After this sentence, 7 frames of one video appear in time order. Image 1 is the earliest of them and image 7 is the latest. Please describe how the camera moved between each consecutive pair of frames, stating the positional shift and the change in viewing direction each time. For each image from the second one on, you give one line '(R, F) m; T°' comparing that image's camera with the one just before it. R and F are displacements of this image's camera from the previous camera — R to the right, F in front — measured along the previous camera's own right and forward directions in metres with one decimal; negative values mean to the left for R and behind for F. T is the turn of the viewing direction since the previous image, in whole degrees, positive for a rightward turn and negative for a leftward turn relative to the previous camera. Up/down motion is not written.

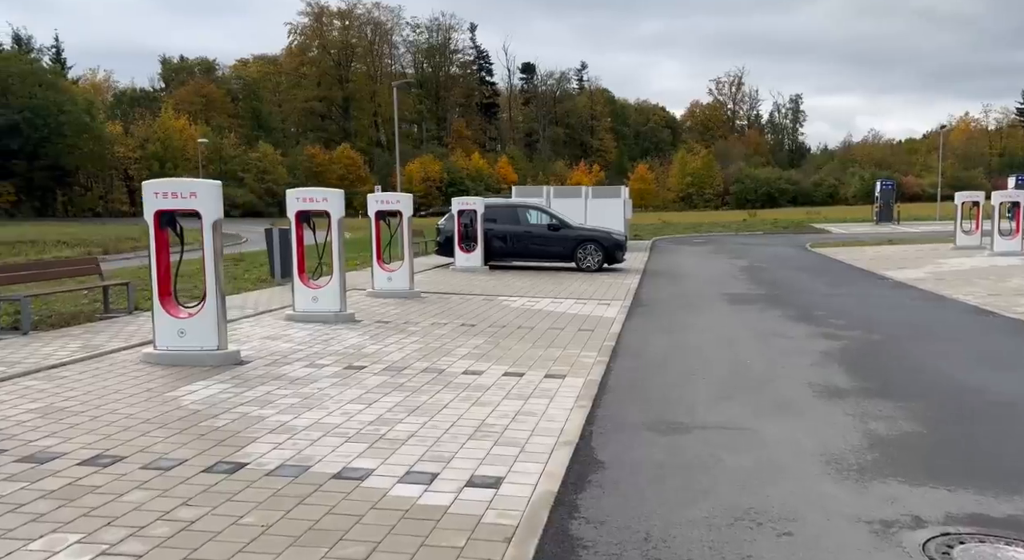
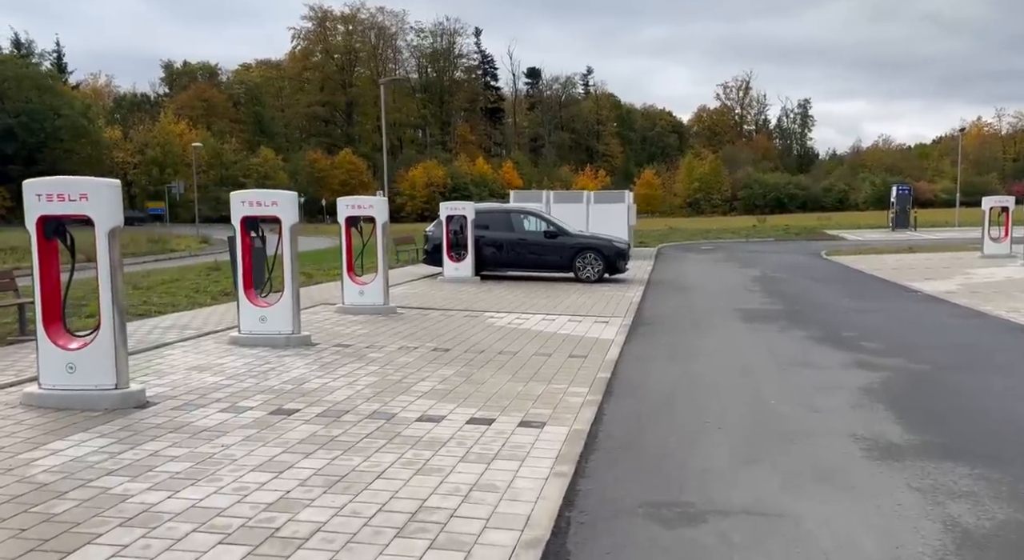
(+0.3, +1.6) m; 0°
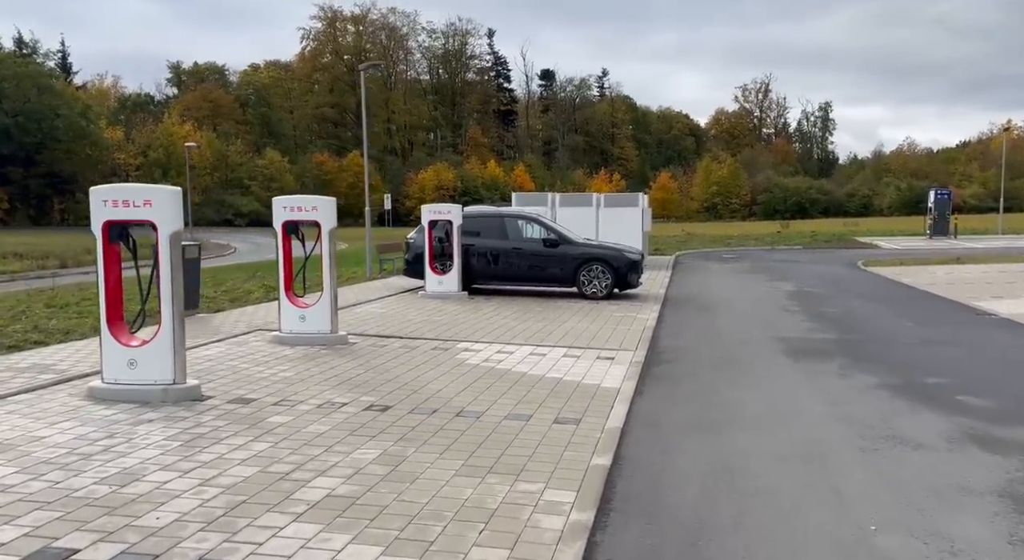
(+0.4, +2.7) m; -1°
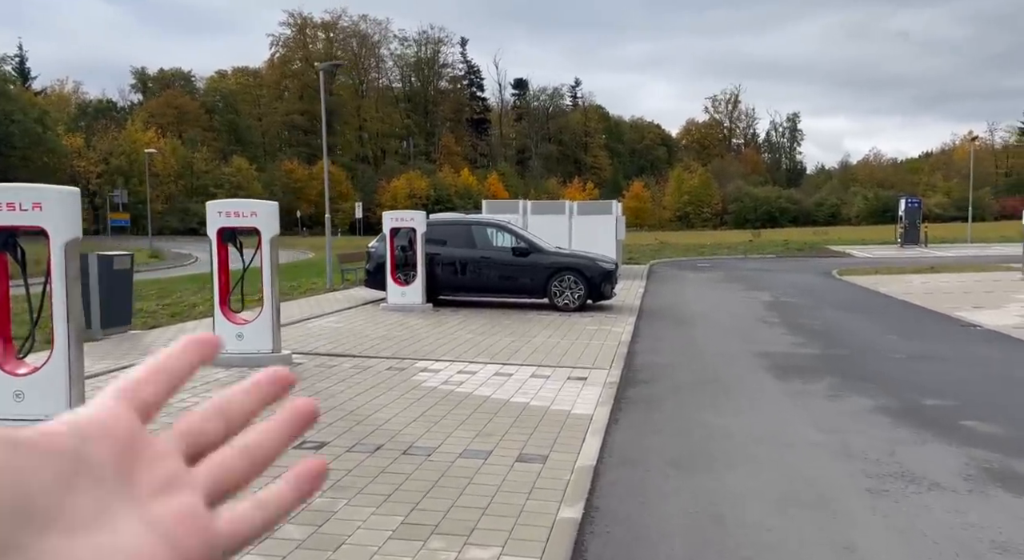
(+0.1, +0.9) m; +2°
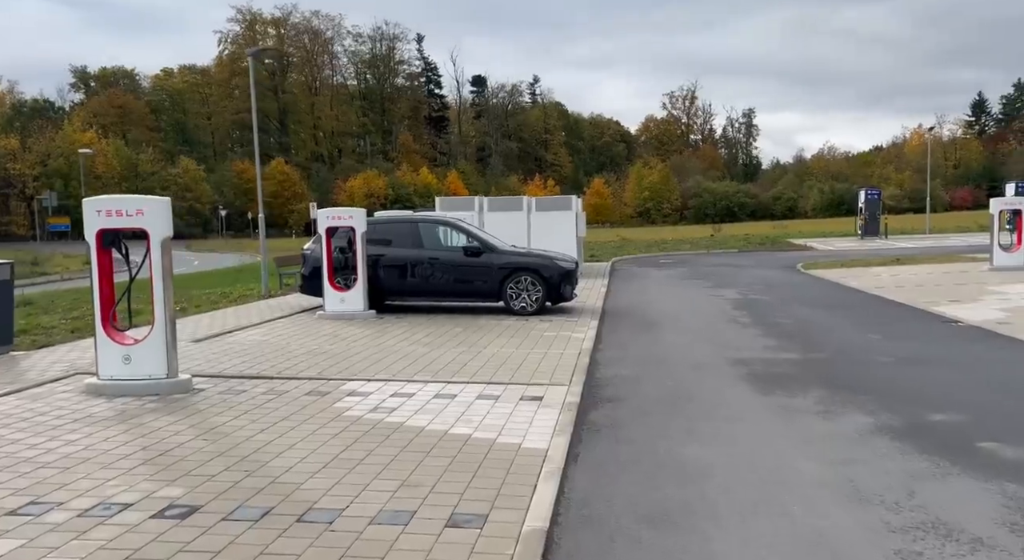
(+0.2, +1.3) m; +2°
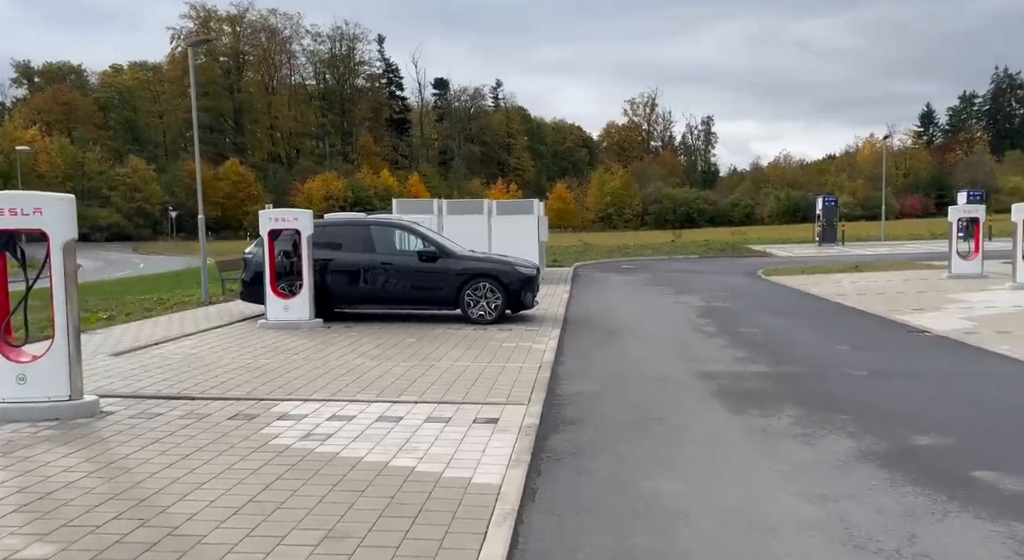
(+0.1, +0.8) m; +3°
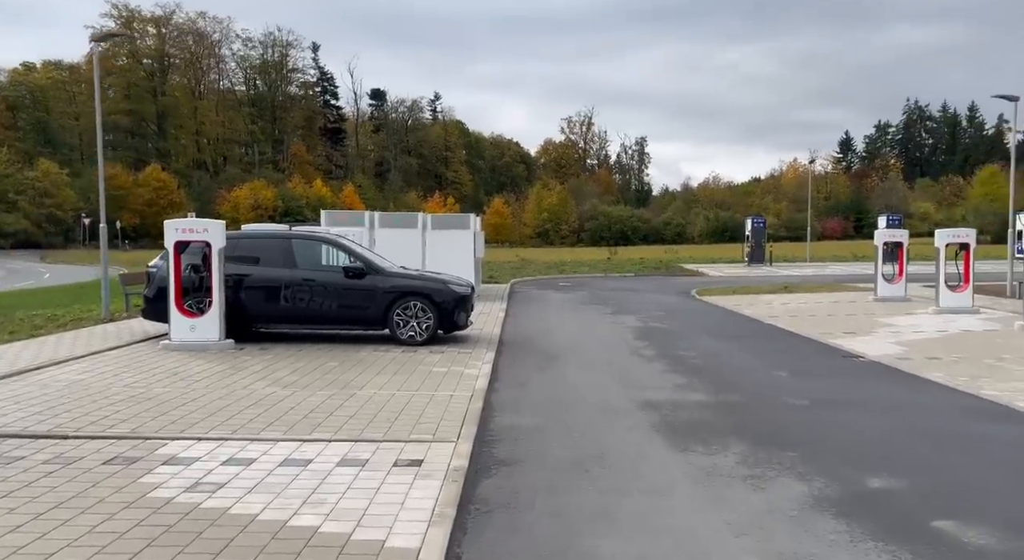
(0.0, +0.8) m; +4°
